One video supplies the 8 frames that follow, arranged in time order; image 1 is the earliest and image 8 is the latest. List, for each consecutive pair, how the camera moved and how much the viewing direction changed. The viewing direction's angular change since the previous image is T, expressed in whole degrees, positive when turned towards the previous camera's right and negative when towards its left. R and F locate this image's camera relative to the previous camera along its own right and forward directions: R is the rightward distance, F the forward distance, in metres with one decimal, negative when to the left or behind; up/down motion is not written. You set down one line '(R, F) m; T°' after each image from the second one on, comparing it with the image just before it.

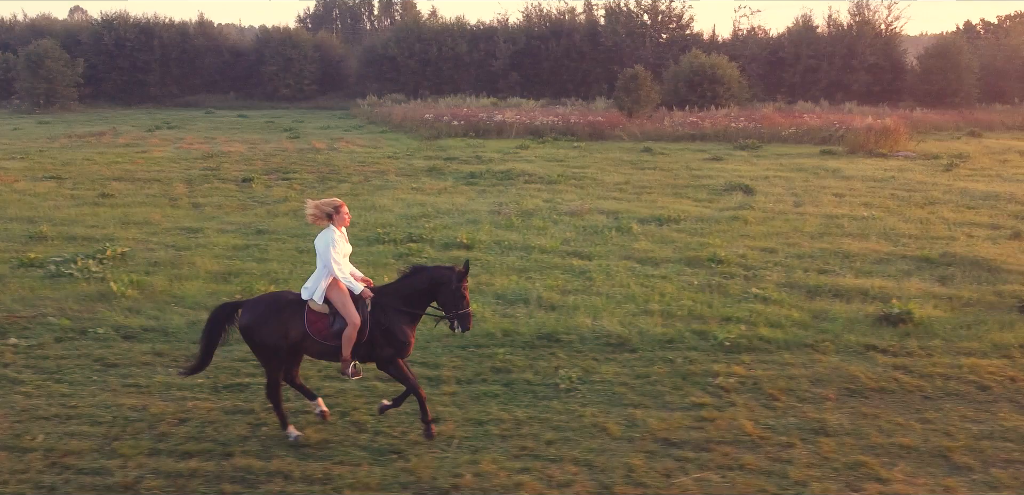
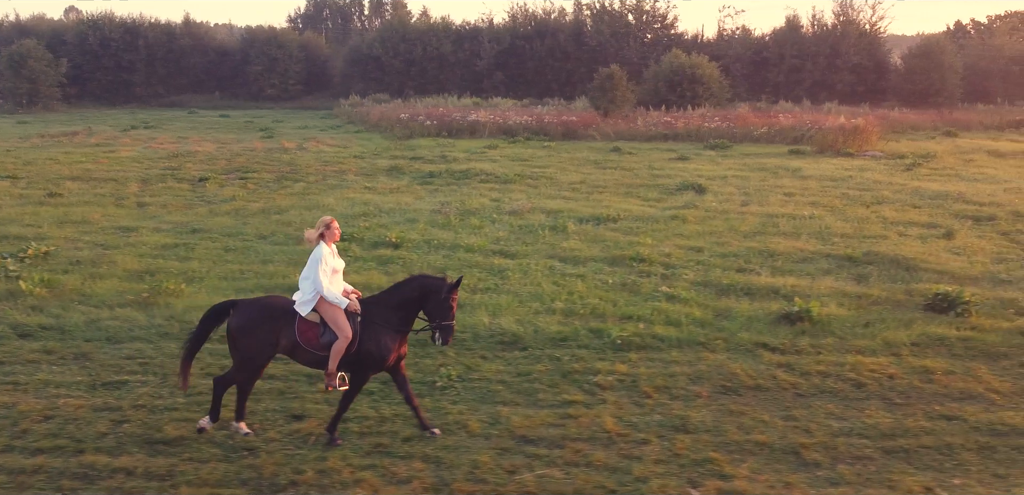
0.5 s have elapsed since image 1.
(+0.9, 0.0) m; 0°
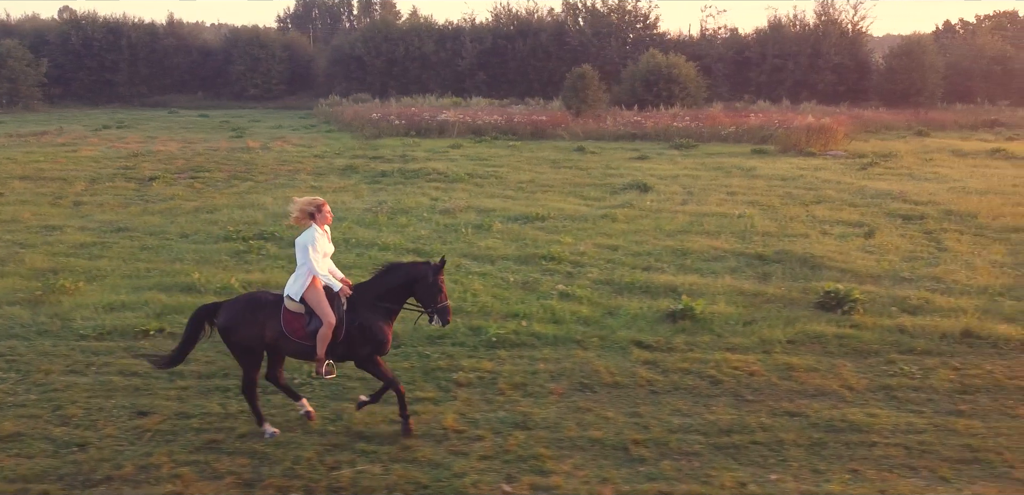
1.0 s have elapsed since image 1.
(+1.1, 0.0) m; 0°
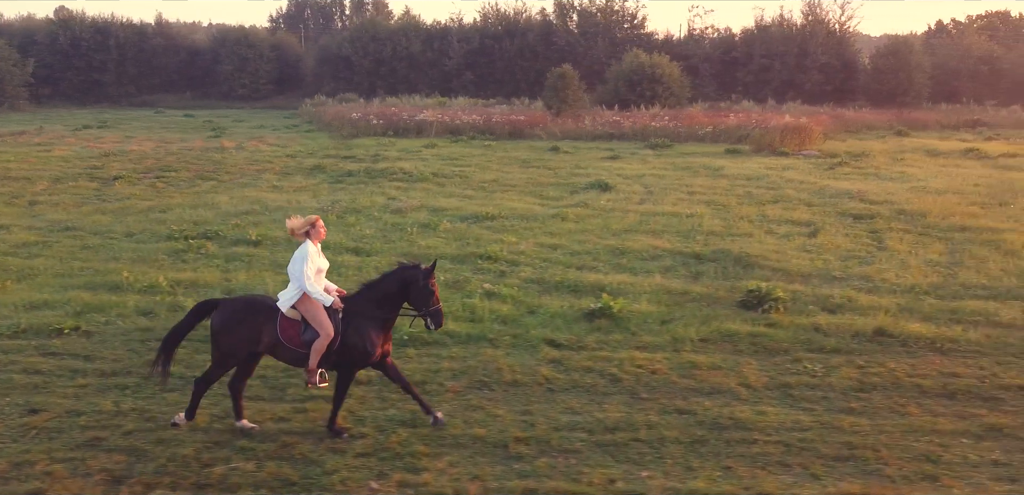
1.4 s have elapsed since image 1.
(+0.8, 0.0) m; 0°
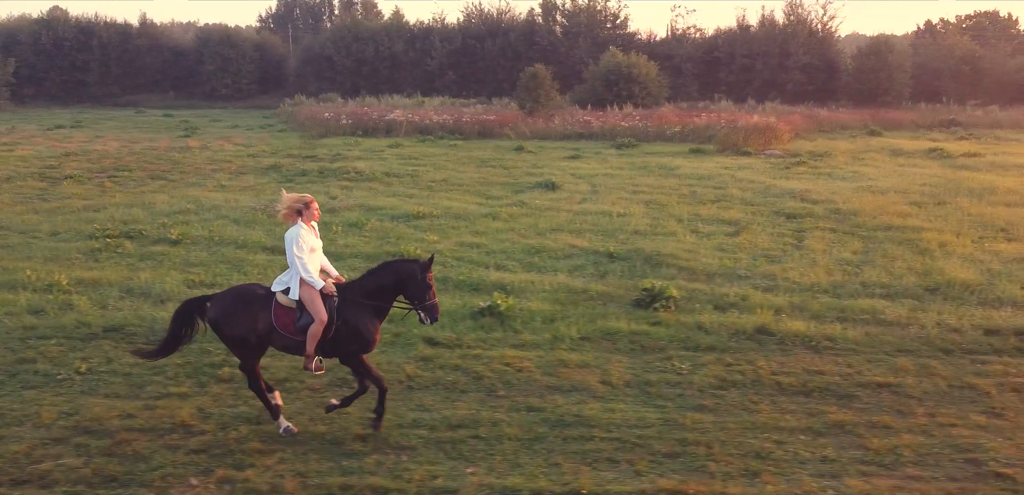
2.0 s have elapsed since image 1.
(+1.0, 0.0) m; 0°
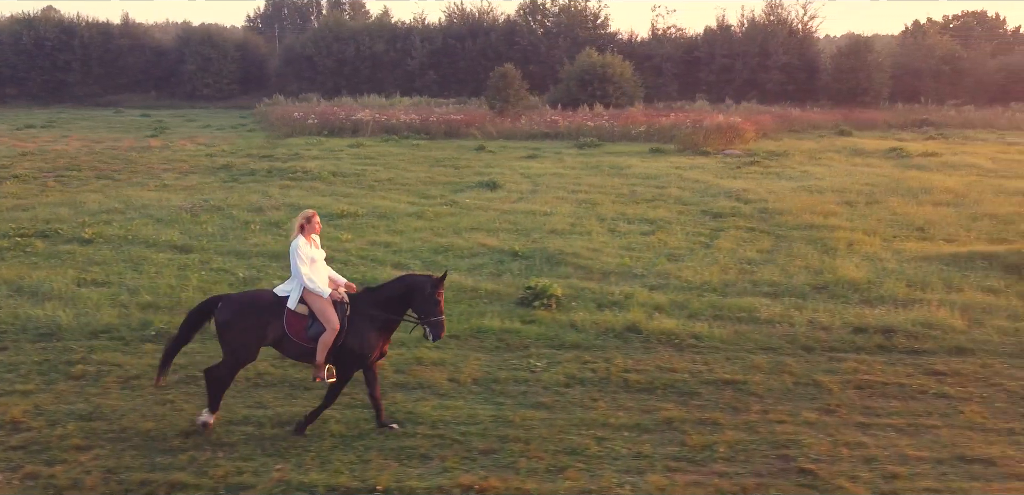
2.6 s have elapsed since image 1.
(+1.1, 0.0) m; 0°
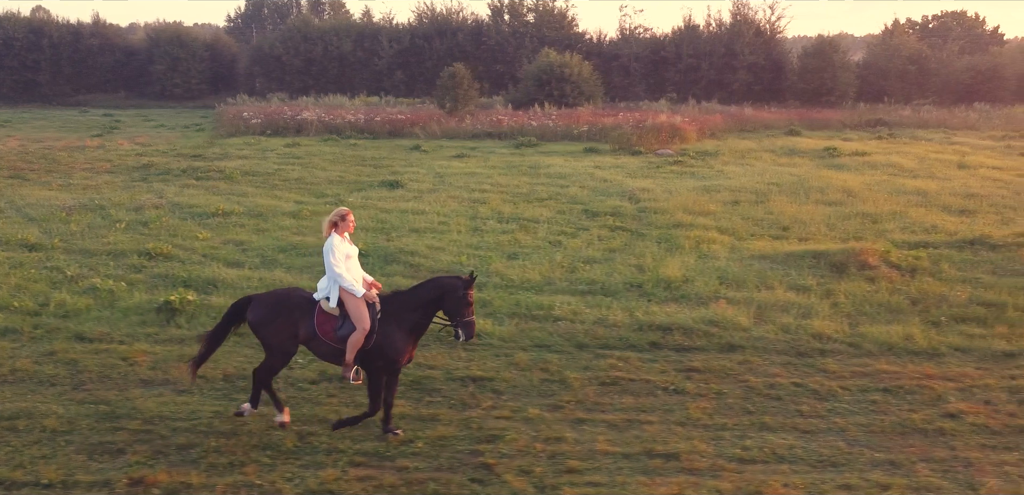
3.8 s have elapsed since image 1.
(+1.9, -0.1) m; 0°
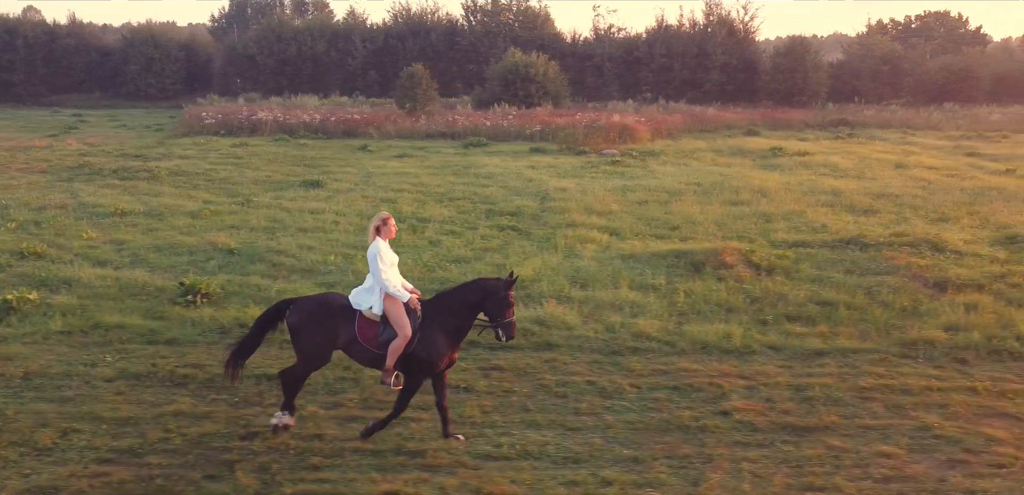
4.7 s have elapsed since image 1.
(+1.6, -0.1) m; 0°
